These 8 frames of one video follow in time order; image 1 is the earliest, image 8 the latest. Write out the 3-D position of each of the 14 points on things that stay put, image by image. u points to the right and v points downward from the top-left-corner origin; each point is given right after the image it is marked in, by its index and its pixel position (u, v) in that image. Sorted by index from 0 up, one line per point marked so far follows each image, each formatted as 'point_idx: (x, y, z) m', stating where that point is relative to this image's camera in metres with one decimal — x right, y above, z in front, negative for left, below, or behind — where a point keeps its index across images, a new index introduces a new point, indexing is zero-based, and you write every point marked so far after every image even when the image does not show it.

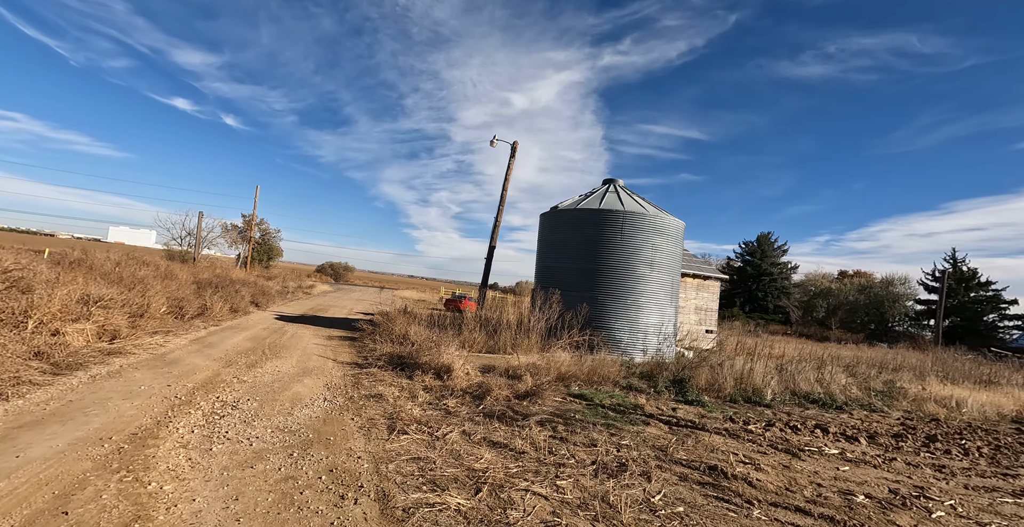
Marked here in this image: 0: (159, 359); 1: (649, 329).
0: (-6.2, -1.7, +8.0) m
1: (+3.7, -1.8, +12.2) m
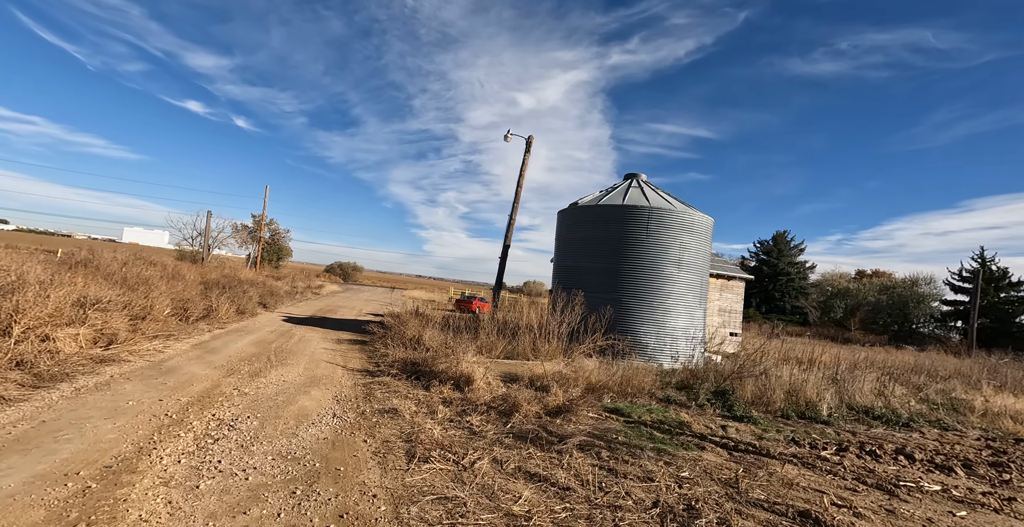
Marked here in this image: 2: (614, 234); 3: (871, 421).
0: (-5.8, -1.7, +7.4) m
1: (+4.2, -1.8, +11.4) m
2: (+2.7, +0.8, +12.1) m
3: (+4.9, -2.2, +6.3) m
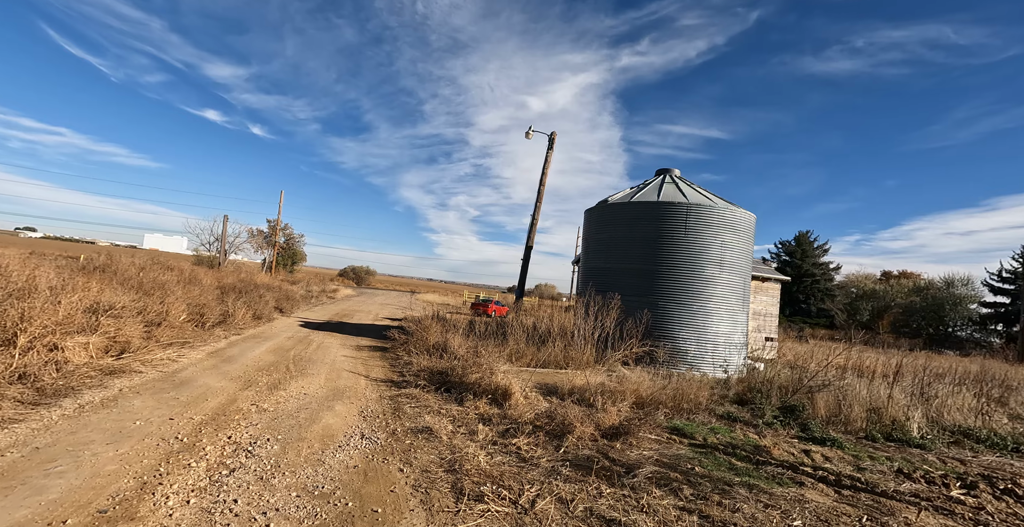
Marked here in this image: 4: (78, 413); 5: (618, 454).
0: (-5.2, -1.7, +6.9) m
1: (+4.9, -1.8, +10.6) m
2: (+3.4, +0.8, +11.3) m
3: (+5.5, -2.1, +5.5) m
4: (-4.6, -1.6, +4.9) m
5: (+1.0, -1.8, +4.4) m
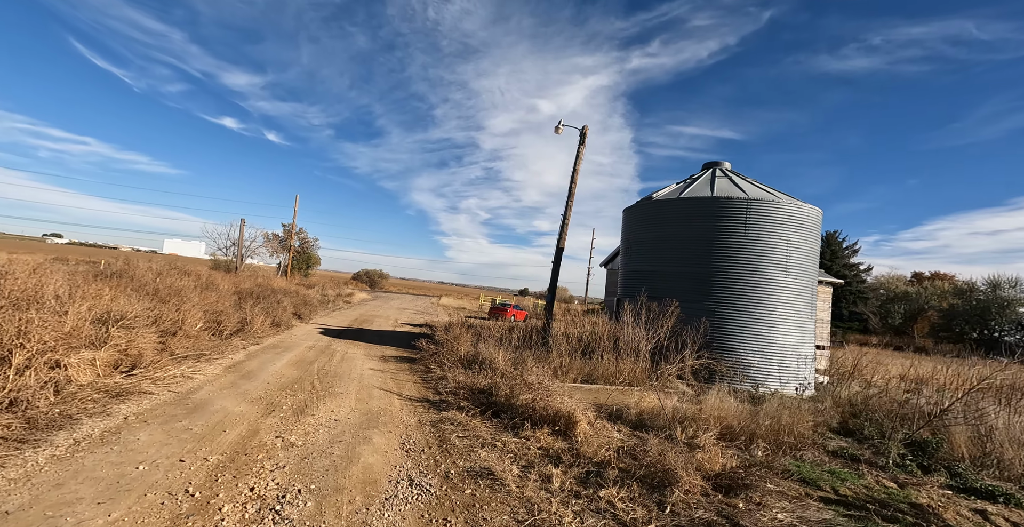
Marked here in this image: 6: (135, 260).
0: (-4.4, -1.8, +6.0) m
1: (+5.8, -1.8, +9.5) m
2: (+4.3, +0.7, +10.3) m
3: (+6.3, -2.2, +4.4) m
4: (-3.9, -1.7, +4.0) m
5: (+1.7, -1.9, +3.4) m
6: (-16.4, +0.1, +19.9) m
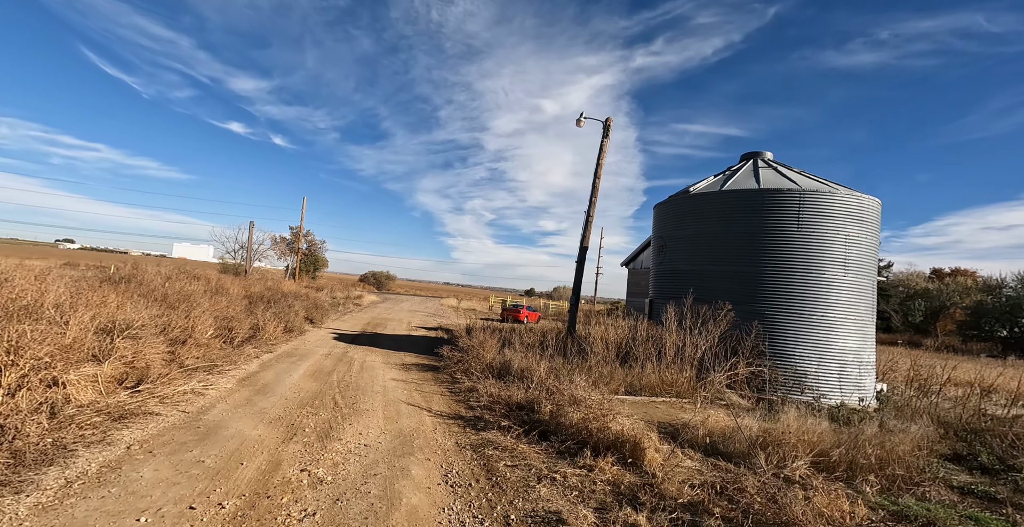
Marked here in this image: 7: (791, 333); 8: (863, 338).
0: (-3.7, -1.9, +5.3) m
1: (+6.4, -1.8, +8.7) m
2: (+4.9, +0.7, +9.5) m
3: (+6.9, -2.1, +3.5) m
4: (-3.3, -1.7, +3.4) m
5: (+2.3, -1.9, +2.7) m
6: (-15.6, -0.1, +19.4) m
7: (+5.4, -1.3, +8.8) m
8: (+6.9, -1.4, +8.9) m
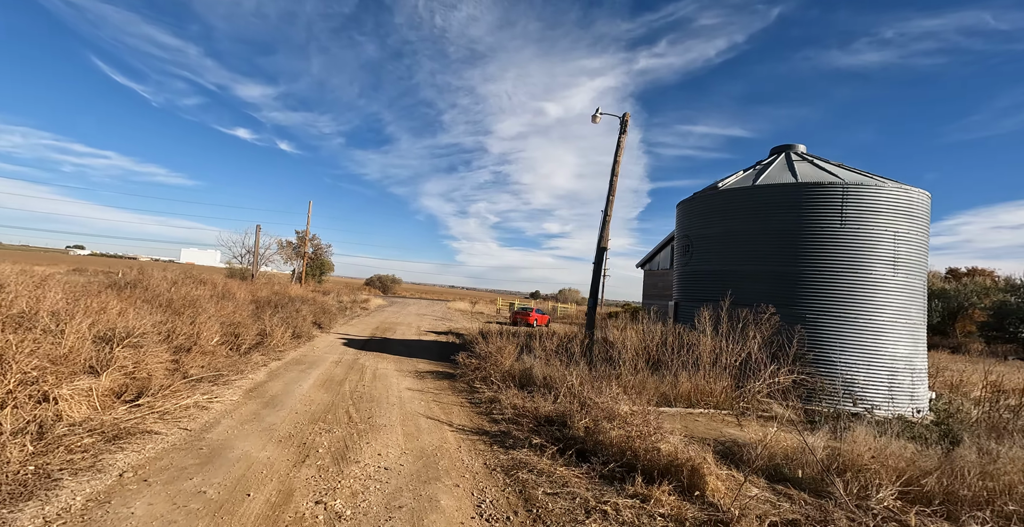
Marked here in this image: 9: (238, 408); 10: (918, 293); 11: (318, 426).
0: (-3.4, -1.9, +4.8) m
1: (+6.8, -1.8, +8.1) m
2: (+5.4, +0.7, +8.9) m
3: (+7.2, -2.1, +2.9) m
4: (-3.0, -1.8, +2.8) m
5: (+2.7, -1.9, +2.1) m
6: (-15.1, -0.3, +19.0) m
7: (+5.8, -1.3, +8.2) m
8: (+7.3, -1.4, +8.3) m
9: (-4.0, -2.1, +6.6) m
10: (+7.5, -0.6, +8.5) m
11: (-2.5, -2.1, +5.8) m
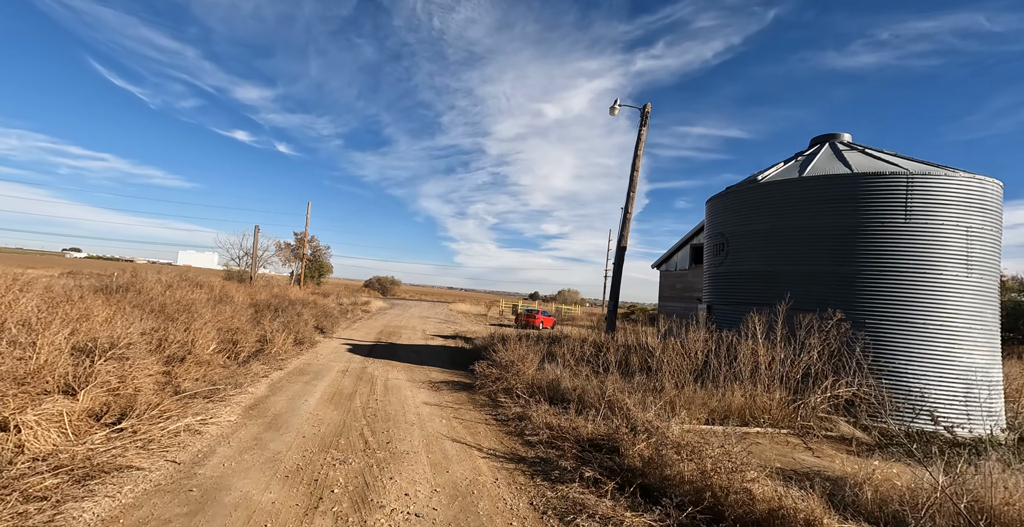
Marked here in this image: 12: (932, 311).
0: (-2.9, -1.9, +4.0) m
1: (+7.3, -1.8, +7.3) m
2: (+5.8, +0.7, +8.1) m
3: (+7.7, -2.1, +2.1) m
4: (-2.5, -1.8, +2.0) m
5: (+3.2, -1.9, +1.2) m
6: (-14.6, -0.4, +18.1) m
7: (+6.3, -1.3, +7.3) m
8: (+7.8, -1.4, +7.5) m
9: (-3.5, -2.1, +5.8) m
10: (+8.0, -0.6, +7.6) m
11: (-2.0, -2.1, +5.0) m
12: (+6.8, -0.8, +7.4) m
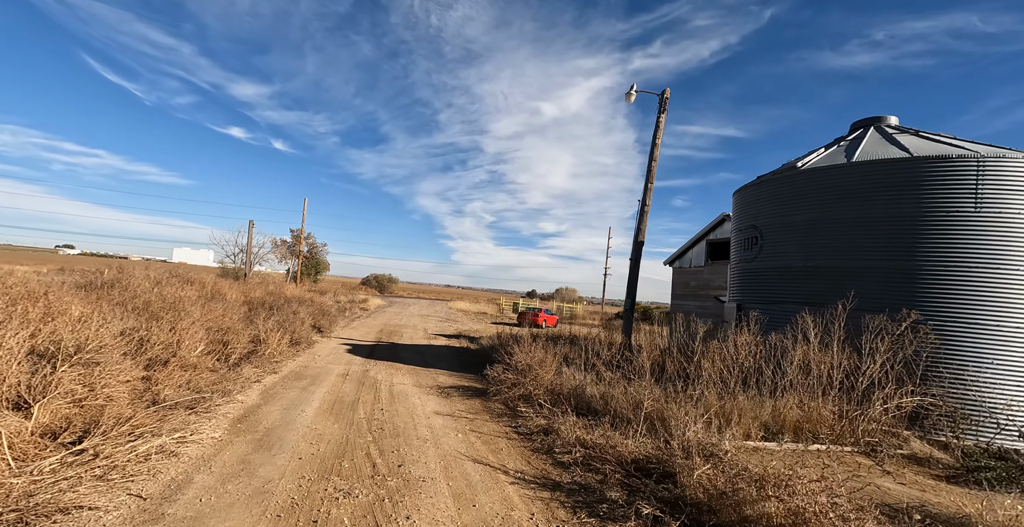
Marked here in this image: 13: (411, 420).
0: (-2.5, -1.8, +3.1) m
1: (+7.7, -1.7, +6.5) m
2: (+6.2, +0.8, +7.3) m
3: (+8.1, -2.0, +1.3) m
4: (-2.1, -1.7, +1.1) m
5: (+3.6, -1.8, +0.4) m
6: (-14.4, -0.2, +17.2) m
7: (+6.6, -1.2, +6.5) m
8: (+8.1, -1.3, +6.7) m
9: (-3.1, -2.0, +4.9) m
10: (+8.3, -0.5, +6.9) m
11: (-1.6, -2.0, +4.1) m
12: (+7.1, -0.7, +6.6) m
13: (-1.4, -2.2, +6.5) m
